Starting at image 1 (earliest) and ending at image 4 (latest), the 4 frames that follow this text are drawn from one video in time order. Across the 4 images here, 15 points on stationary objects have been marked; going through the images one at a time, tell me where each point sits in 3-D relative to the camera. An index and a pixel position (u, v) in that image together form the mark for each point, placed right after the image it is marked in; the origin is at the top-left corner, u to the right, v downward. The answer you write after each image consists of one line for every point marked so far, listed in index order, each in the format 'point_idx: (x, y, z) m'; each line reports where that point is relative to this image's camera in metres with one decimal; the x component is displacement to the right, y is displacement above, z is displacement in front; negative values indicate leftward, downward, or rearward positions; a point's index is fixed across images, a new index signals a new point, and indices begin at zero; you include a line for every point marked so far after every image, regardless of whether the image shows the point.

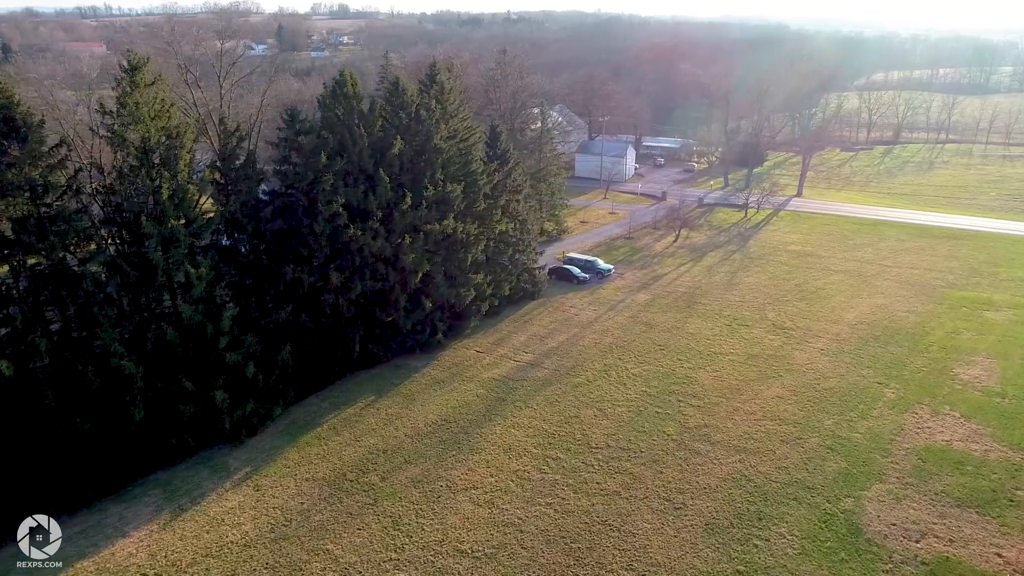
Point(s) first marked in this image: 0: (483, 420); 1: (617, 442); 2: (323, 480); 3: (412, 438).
0: (-0.8, -3.4, +18.9) m
1: (+2.5, -3.7, +17.5) m
2: (-4.3, -4.4, +16.6) m
3: (-2.5, -3.7, +18.2) m
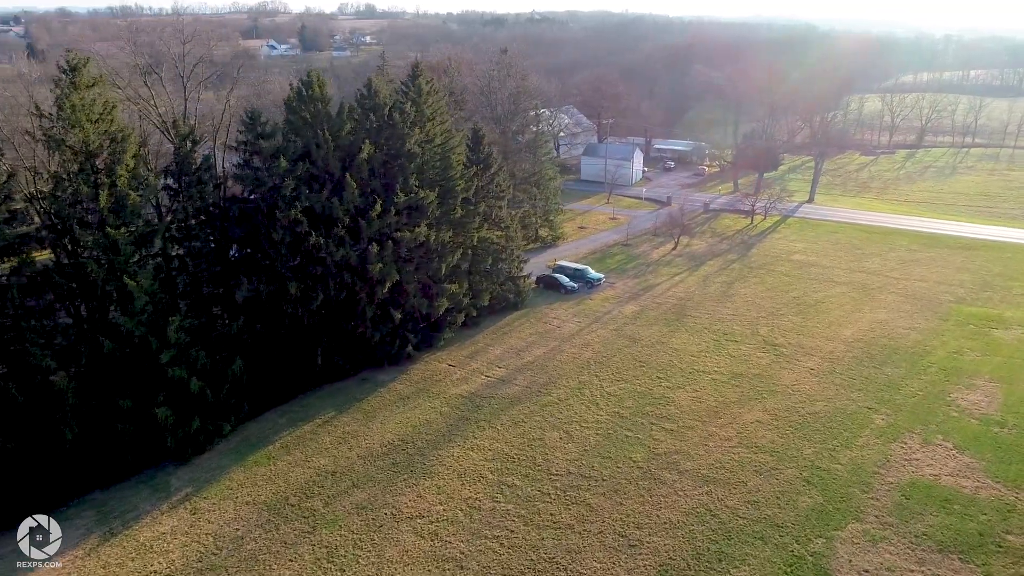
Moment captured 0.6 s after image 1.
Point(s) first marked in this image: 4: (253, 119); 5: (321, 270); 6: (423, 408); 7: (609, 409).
0: (-1.7, -3.7, +17.9) m
1: (+1.5, -4.1, +16.4) m
2: (-5.3, -4.6, +15.7) m
3: (-3.5, -4.1, +17.2) m
4: (-6.7, +4.4, +19.0) m
5: (-5.2, +0.5, +19.8) m
6: (-2.4, -3.2, +19.5) m
7: (+2.5, -3.2, +19.1) m
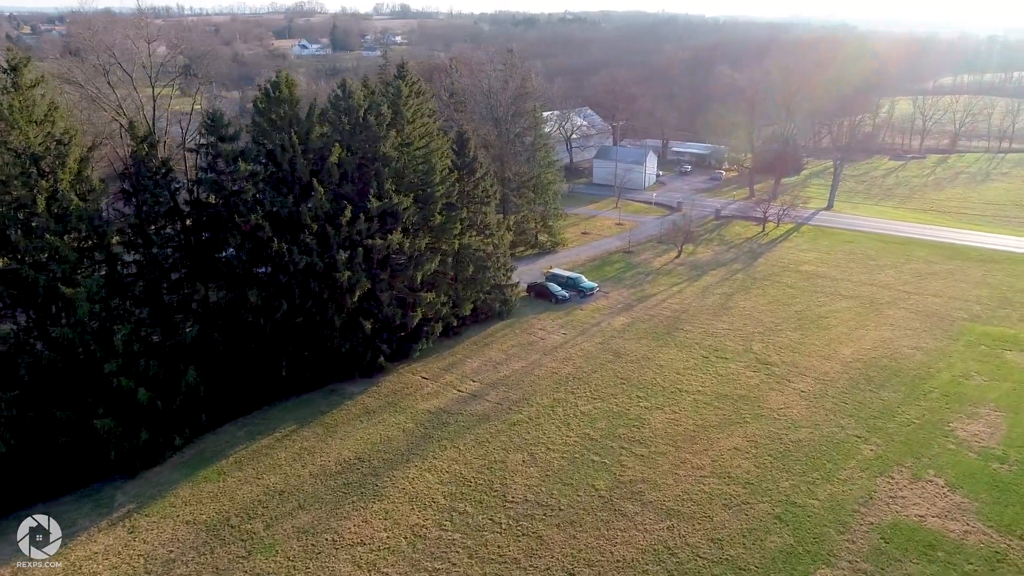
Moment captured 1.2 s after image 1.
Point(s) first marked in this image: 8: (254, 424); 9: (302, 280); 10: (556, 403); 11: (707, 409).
0: (-2.6, -4.0, +17.1) m
1: (+0.5, -4.4, +15.5) m
2: (-6.3, -4.9, +15.1) m
3: (-4.4, -4.3, +16.5) m
4: (-7.4, +4.2, +18.4) m
5: (-5.9, +0.3, +19.1) m
6: (-3.2, -3.5, +18.7) m
7: (+1.6, -3.5, +18.1) m
8: (-6.7, -3.5, +18.9) m
9: (-5.6, +0.2, +19.4) m
10: (+1.2, -3.1, +19.4) m
11: (+5.0, -3.1, +18.8) m
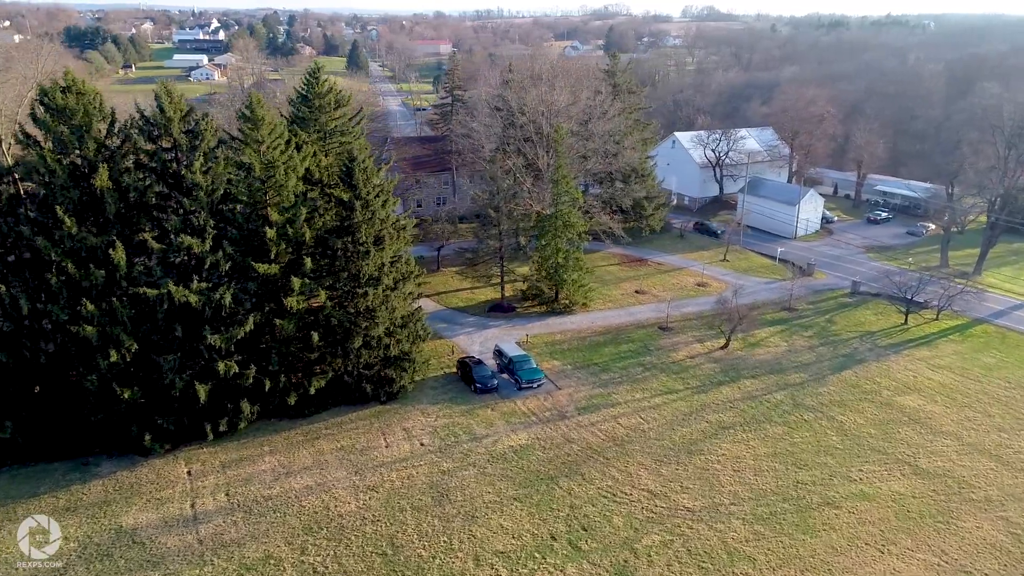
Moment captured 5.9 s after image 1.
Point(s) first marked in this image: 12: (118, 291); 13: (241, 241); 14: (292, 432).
0: (-9.1, -5.4, +12.6) m
1: (-6.9, -6.2, +10.0) m
2: (-13.4, -5.7, +12.2) m
3: (-11.0, -5.4, +12.8) m
4: (-11.8, +3.3, +15.4) m
5: (-10.8, -0.8, +15.6) m
6: (-9.0, -4.8, +14.4) m
7: (-4.7, -5.5, +12.0) m
8: (-12.0, -4.4, +15.8) m
9: (-10.3, -0.9, +15.8) m
10: (-4.6, -5.0, +13.4) m
11: (-1.3, -5.6, +11.4) m
12: (-8.9, -0.1, +16.3) m
13: (-6.5, +1.1, +17.7) m
14: (-5.4, -3.5, +18.2) m
